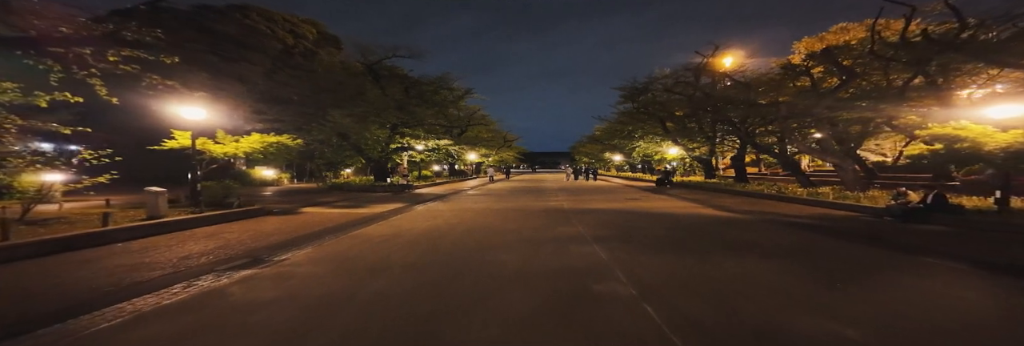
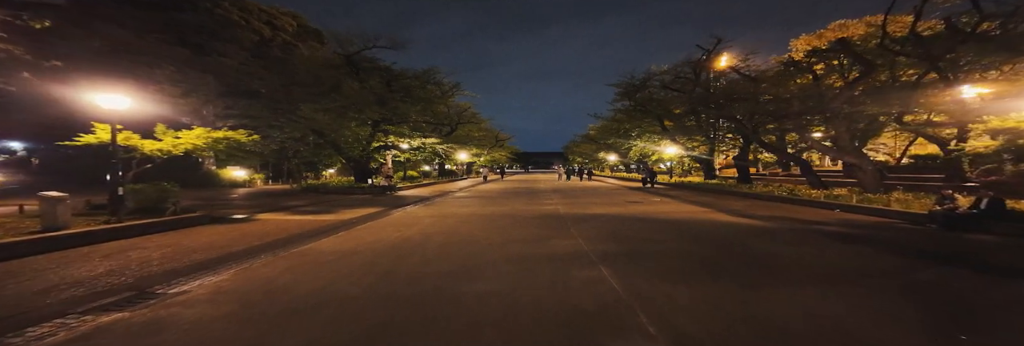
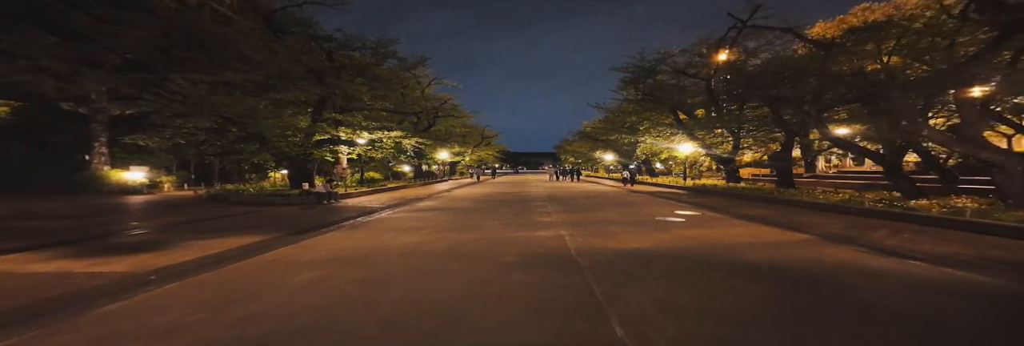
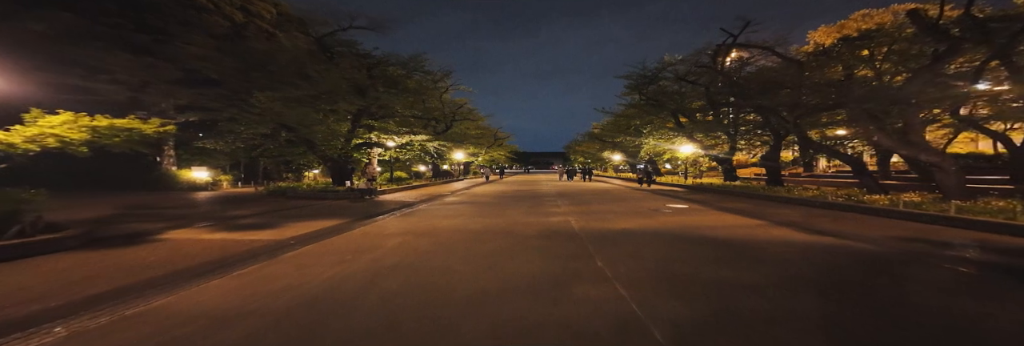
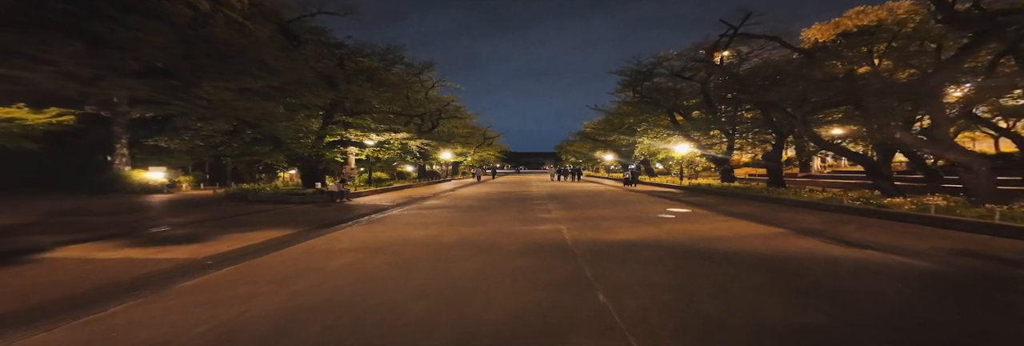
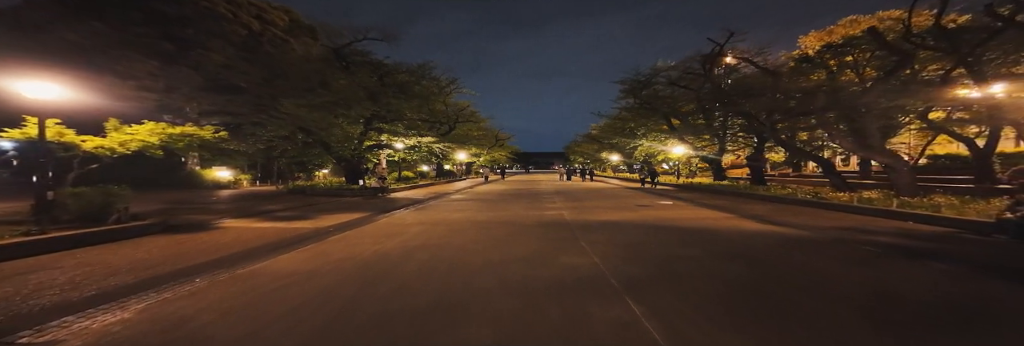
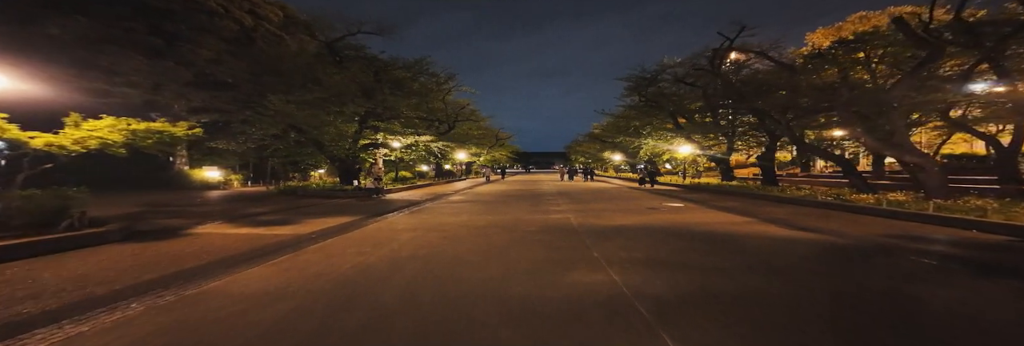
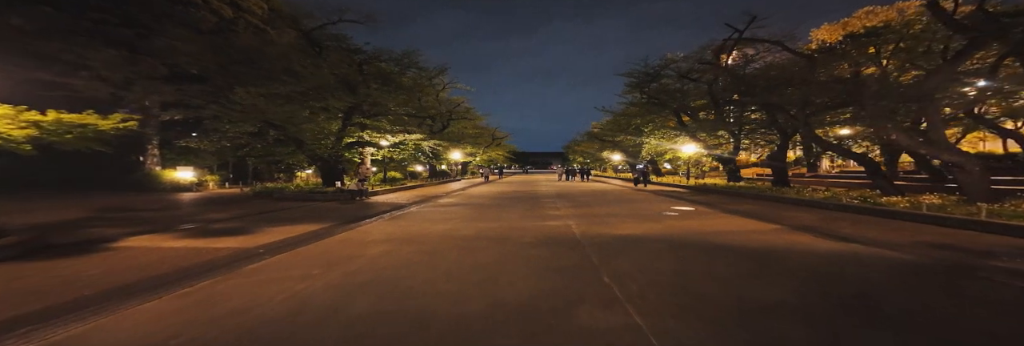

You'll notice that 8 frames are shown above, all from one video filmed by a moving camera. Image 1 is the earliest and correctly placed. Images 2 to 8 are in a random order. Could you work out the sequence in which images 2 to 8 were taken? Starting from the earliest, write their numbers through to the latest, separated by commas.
2, 6, 7, 4, 8, 5, 3
